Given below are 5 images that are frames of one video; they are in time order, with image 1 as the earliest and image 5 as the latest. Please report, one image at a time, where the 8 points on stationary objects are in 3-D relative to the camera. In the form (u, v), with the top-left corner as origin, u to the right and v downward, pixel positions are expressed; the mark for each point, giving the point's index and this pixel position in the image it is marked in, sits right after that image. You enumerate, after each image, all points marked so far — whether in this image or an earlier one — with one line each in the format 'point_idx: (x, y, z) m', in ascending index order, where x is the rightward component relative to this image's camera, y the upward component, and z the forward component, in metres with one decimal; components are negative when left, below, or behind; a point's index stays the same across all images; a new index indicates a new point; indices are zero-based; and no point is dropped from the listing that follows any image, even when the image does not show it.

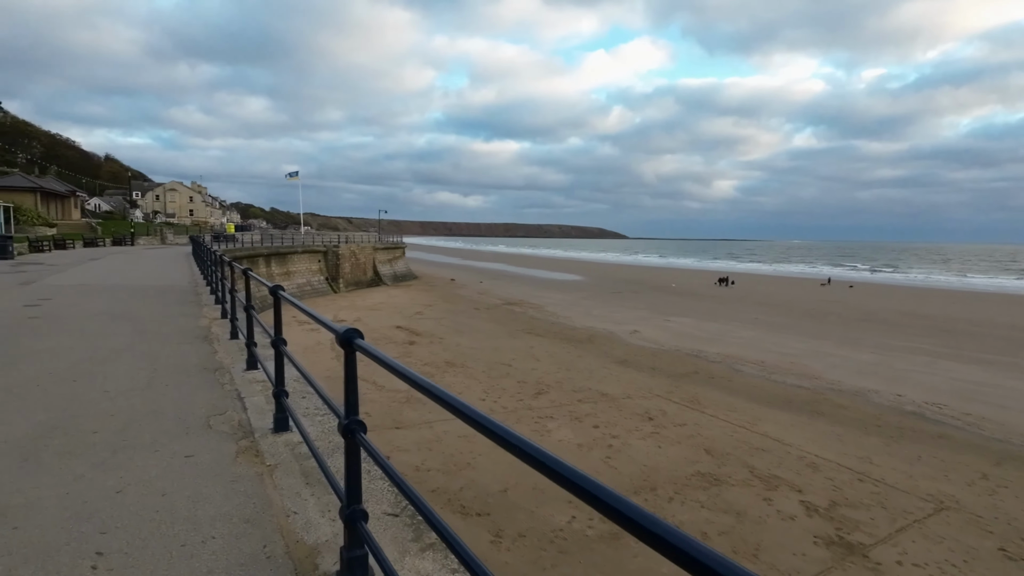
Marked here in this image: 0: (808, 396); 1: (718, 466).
0: (+6.0, -2.2, +11.5) m
1: (+2.8, -2.4, +7.7) m
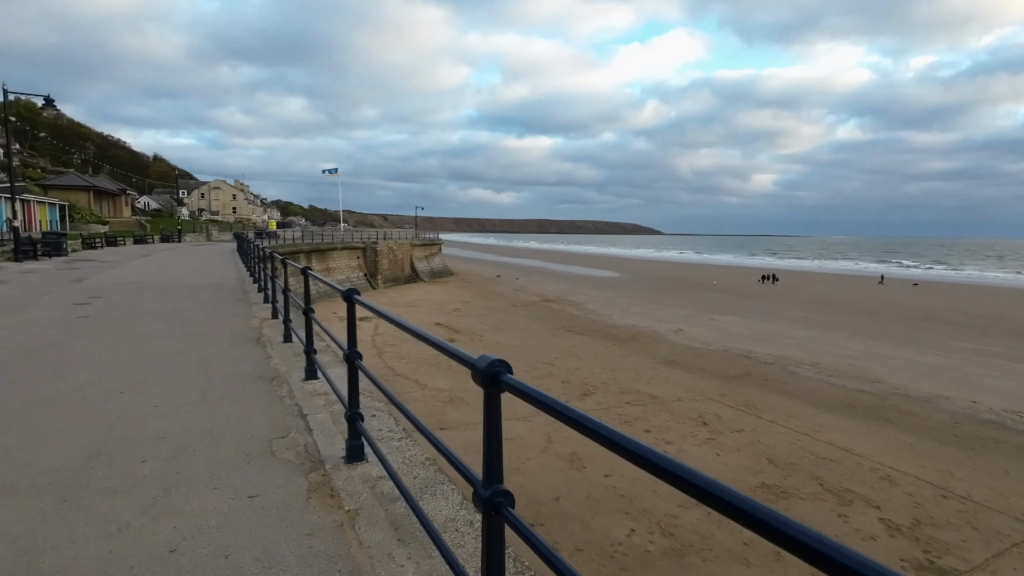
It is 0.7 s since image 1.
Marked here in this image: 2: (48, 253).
0: (+6.9, -2.2, +10.8) m
1: (+3.5, -2.4, +7.2) m
2: (-11.4, +0.8, +13.6) m
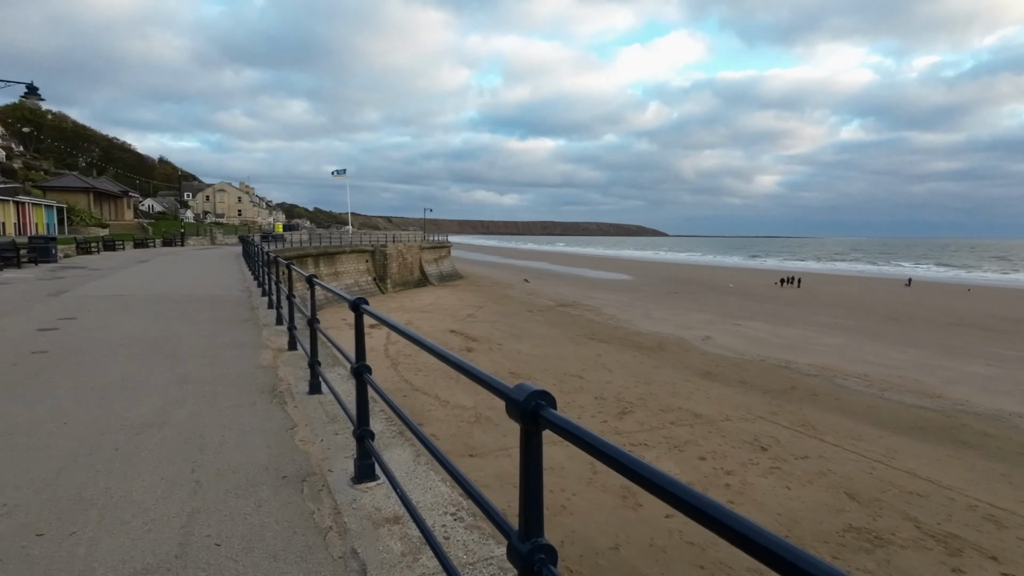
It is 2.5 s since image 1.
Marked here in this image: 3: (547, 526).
0: (+7.4, -2.3, +9.8) m
1: (+4.0, -2.5, +6.2) m
2: (-10.8, +0.7, +12.8) m
3: (+0.4, -2.5, +6.0) m
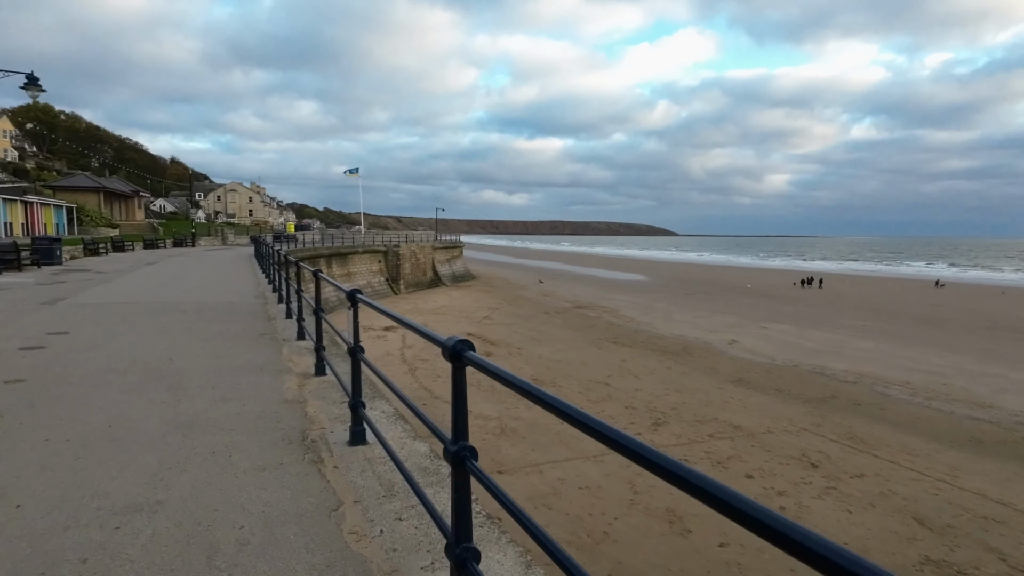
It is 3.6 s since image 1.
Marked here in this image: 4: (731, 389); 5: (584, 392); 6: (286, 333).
0: (+7.9, -2.4, +9.1) m
1: (+4.4, -2.6, +5.6) m
2: (-10.3, +0.6, +12.4) m
3: (+0.7, -2.6, +5.4) m
4: (+4.5, -2.1, +11.6) m
5: (+1.4, -2.0, +11.0) m
6: (-2.4, -0.4, +5.9) m
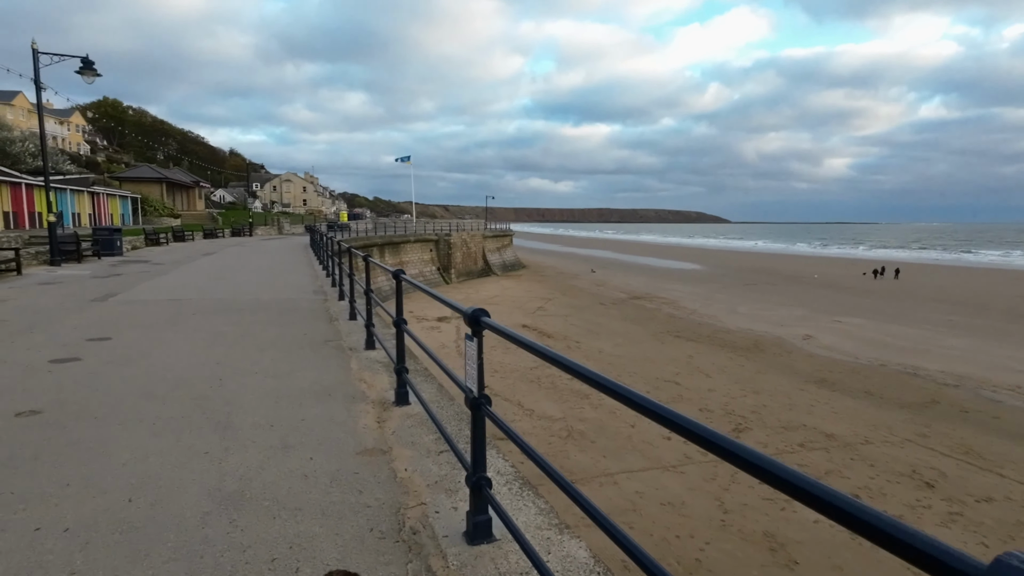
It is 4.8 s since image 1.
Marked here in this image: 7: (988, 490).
0: (+8.9, -2.3, +7.9) m
1: (+5.1, -2.6, +4.7) m
2: (-9.0, +0.8, +12.5) m
3: (+1.4, -2.5, +4.8) m
4: (+5.7, -1.9, +10.6) m
5: (+2.6, -1.9, +10.3) m
6: (-1.6, -0.4, +5.5) m
7: (+5.6, -2.4, +6.6) m
